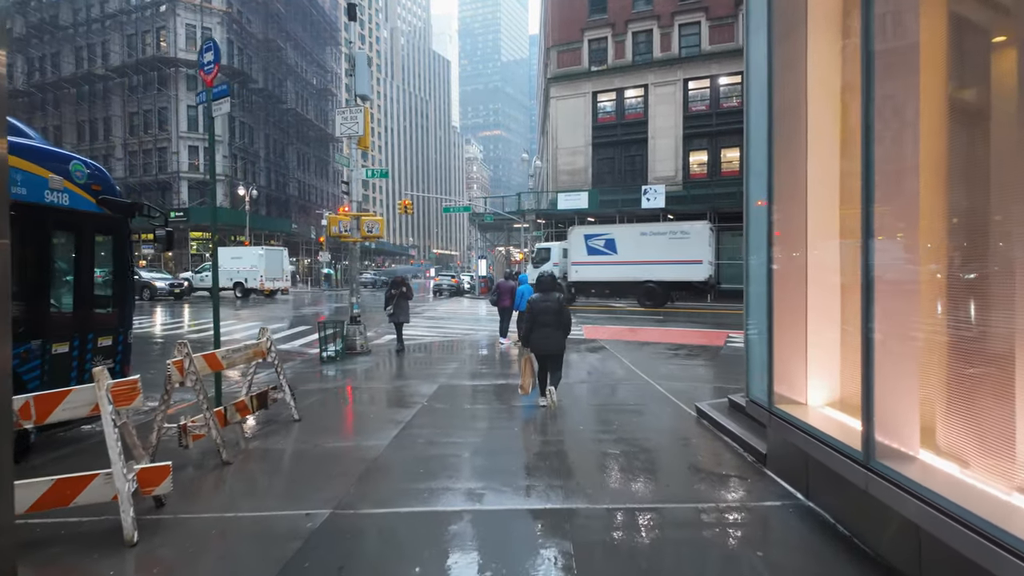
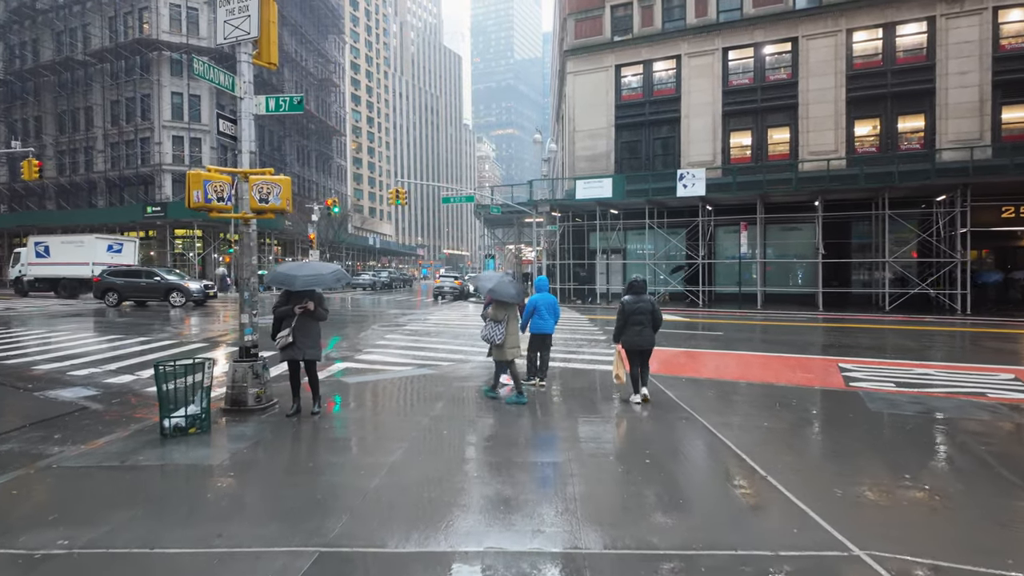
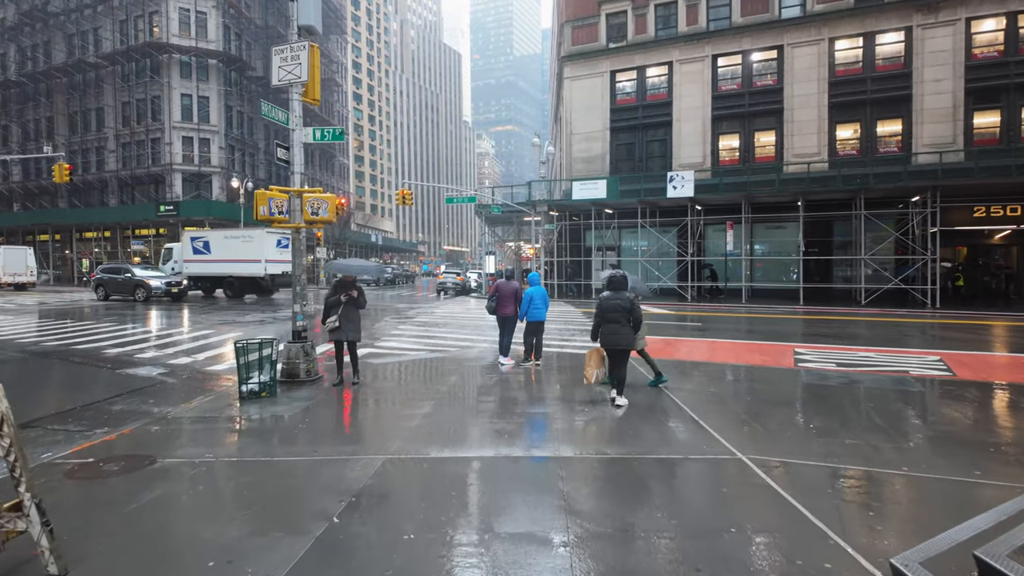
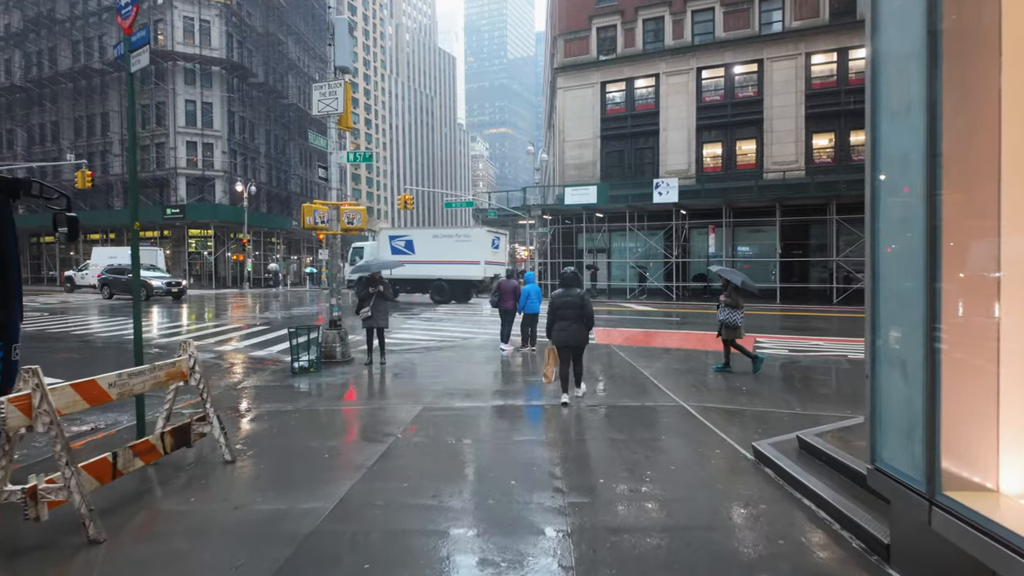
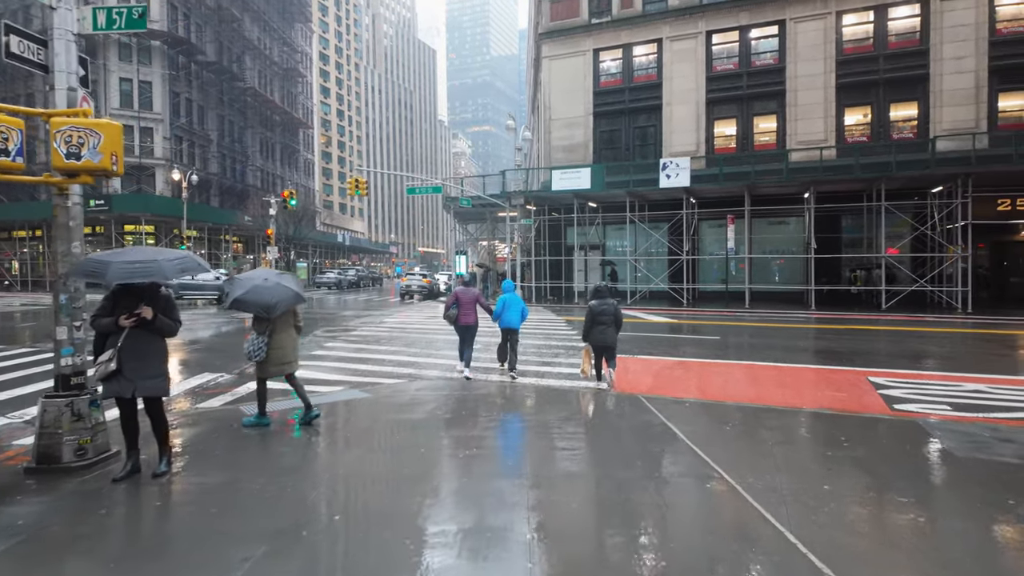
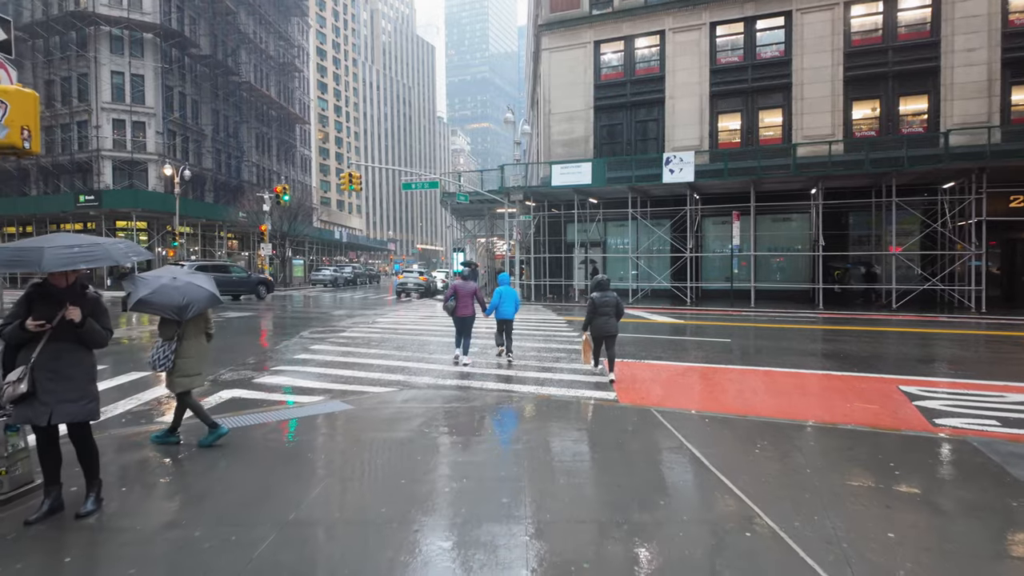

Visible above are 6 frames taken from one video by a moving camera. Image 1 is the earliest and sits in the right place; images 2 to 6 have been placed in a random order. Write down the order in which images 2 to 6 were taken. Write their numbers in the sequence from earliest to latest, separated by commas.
4, 3, 2, 5, 6
